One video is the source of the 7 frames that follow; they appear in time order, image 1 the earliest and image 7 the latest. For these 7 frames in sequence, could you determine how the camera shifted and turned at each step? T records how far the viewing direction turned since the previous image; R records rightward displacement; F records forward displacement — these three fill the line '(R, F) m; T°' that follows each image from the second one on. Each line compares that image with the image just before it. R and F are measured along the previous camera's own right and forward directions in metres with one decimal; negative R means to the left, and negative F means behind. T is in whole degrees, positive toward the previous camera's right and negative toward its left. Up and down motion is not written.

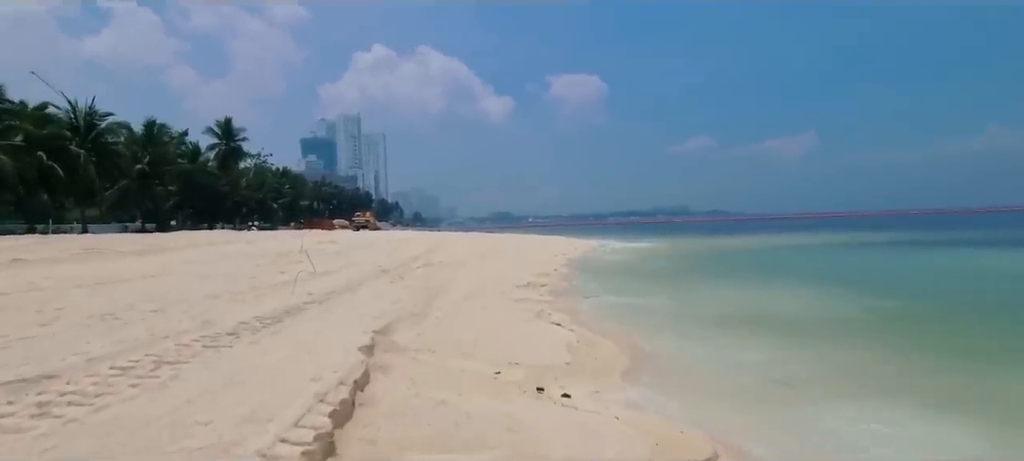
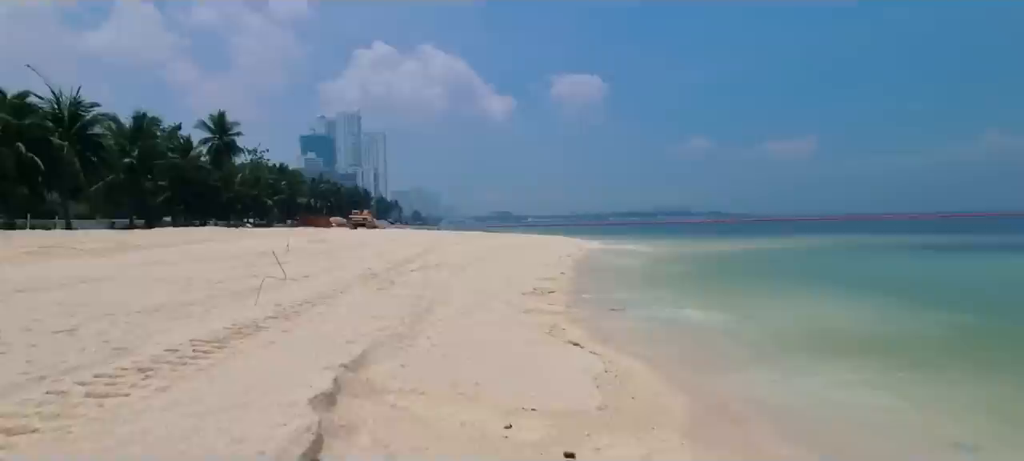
(-0.2, +2.1) m; 0°
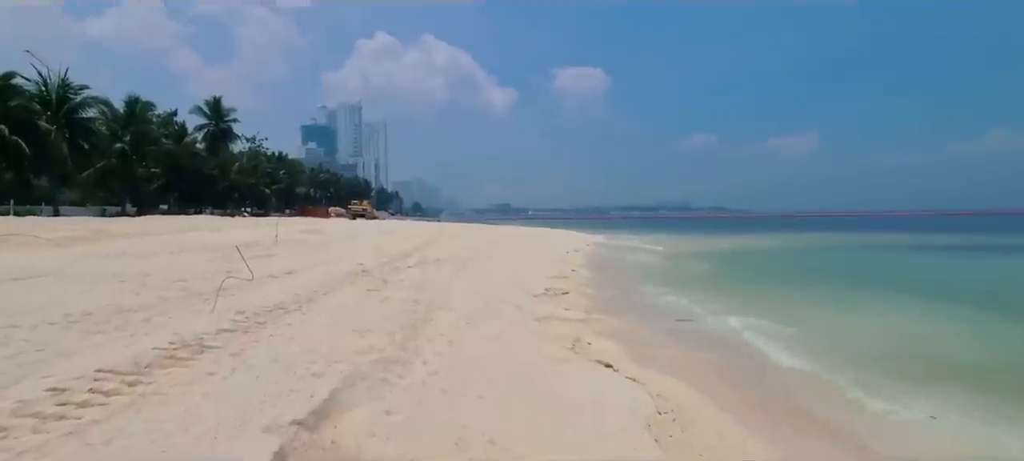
(-0.3, +2.0) m; 0°
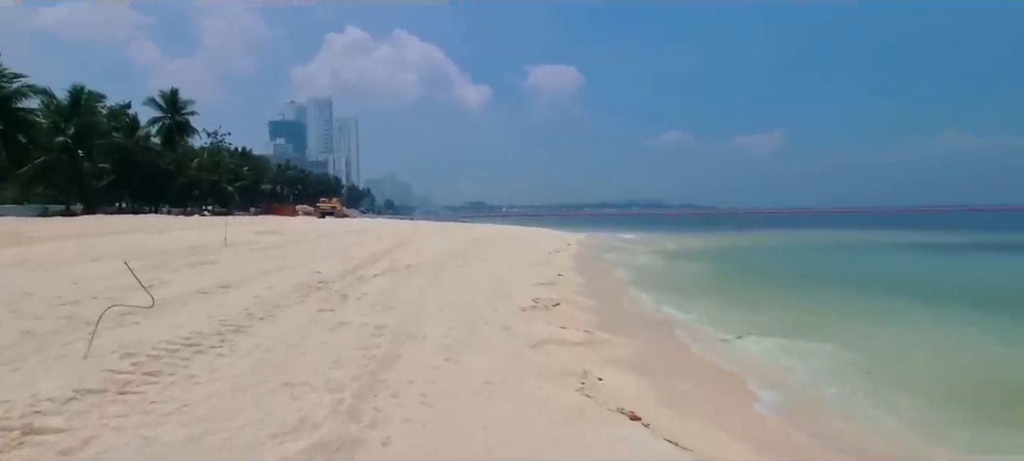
(-0.3, +2.2) m; +3°
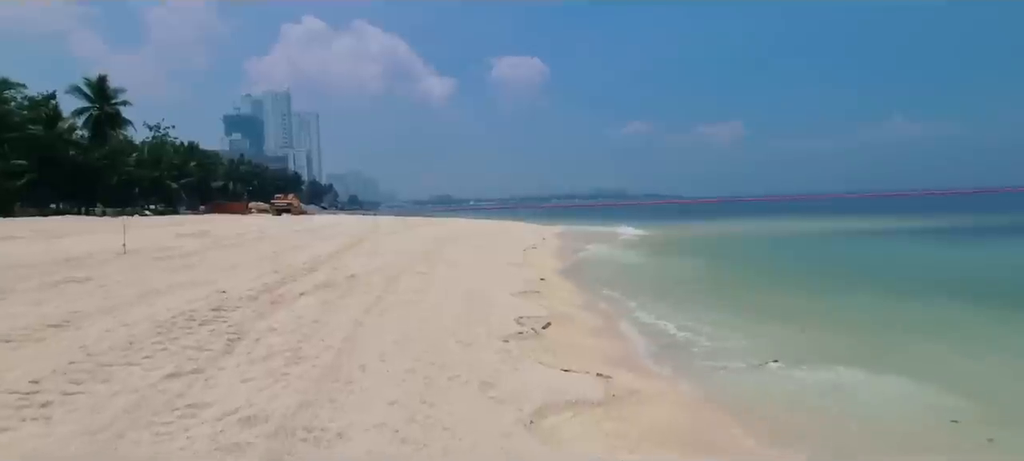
(-0.1, +3.6) m; +4°
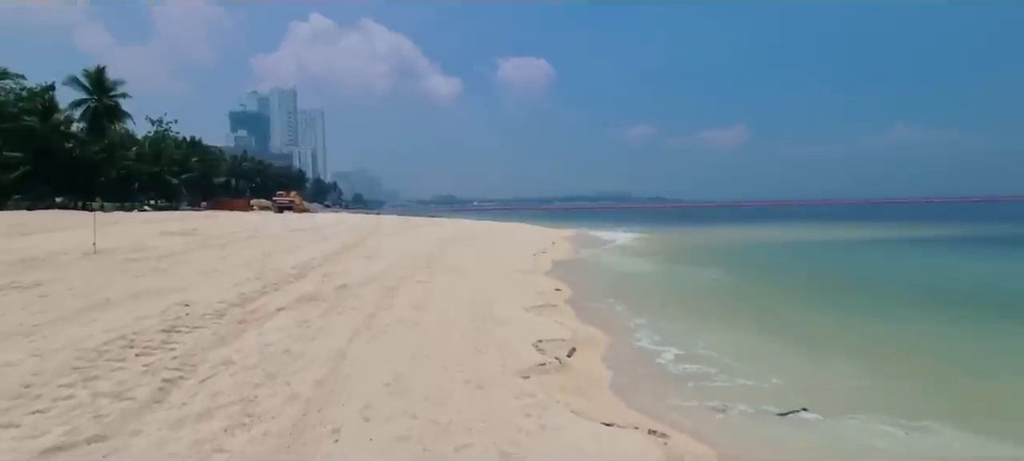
(-0.3, +1.8) m; 0°
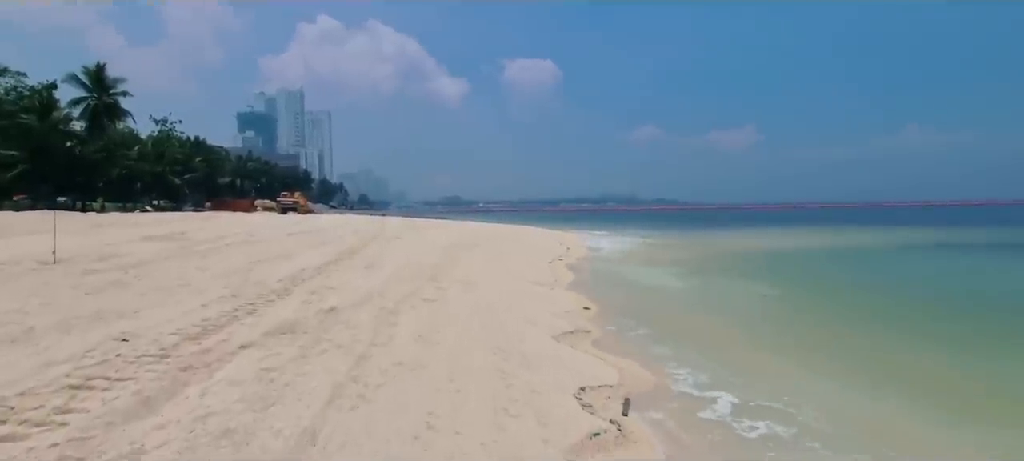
(-0.4, +2.2) m; -1°
